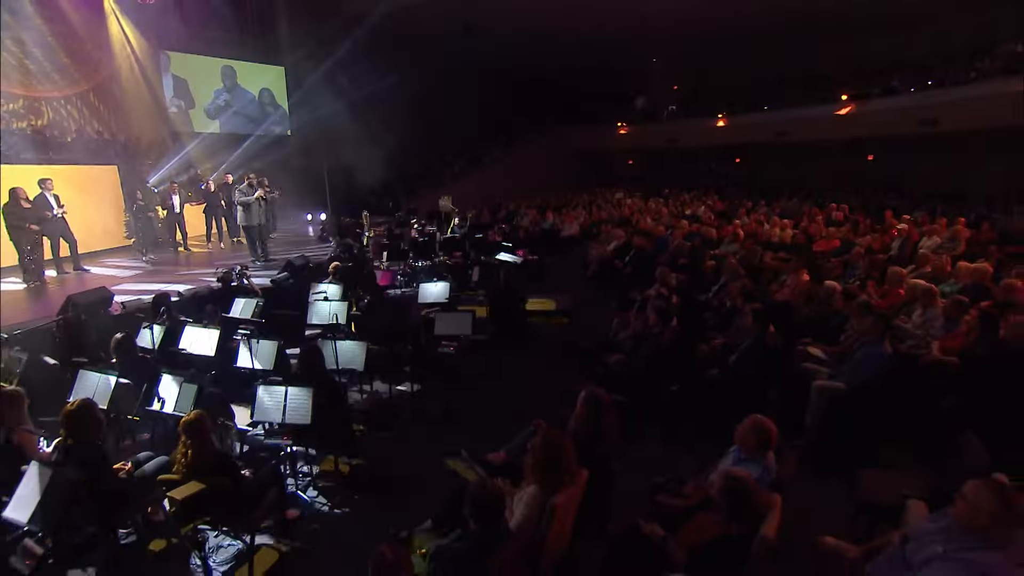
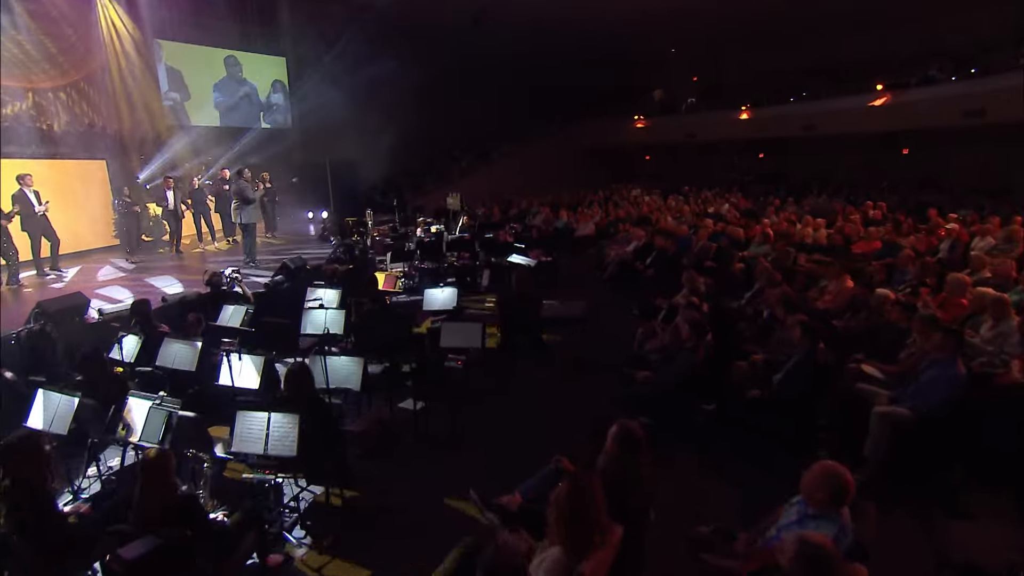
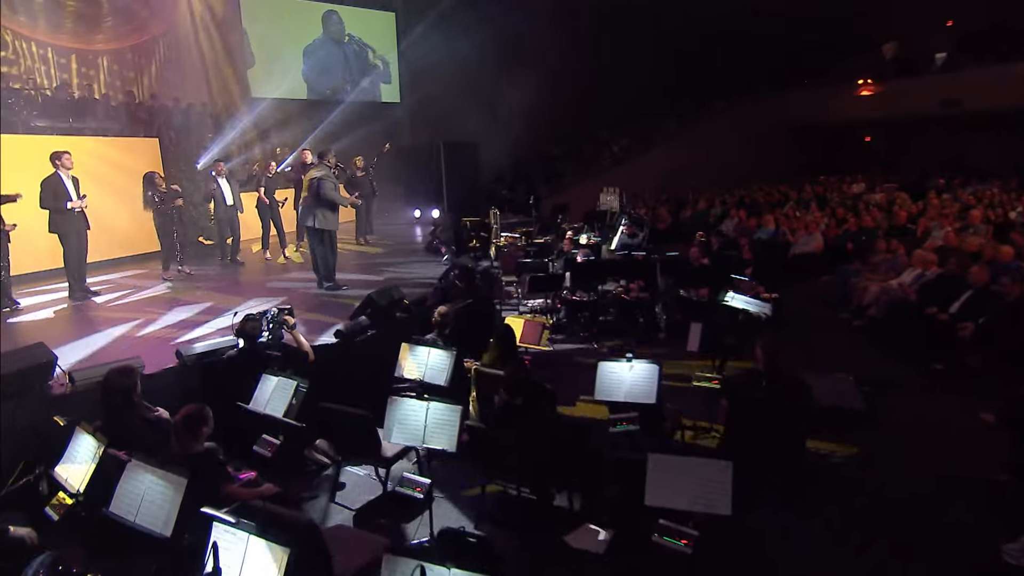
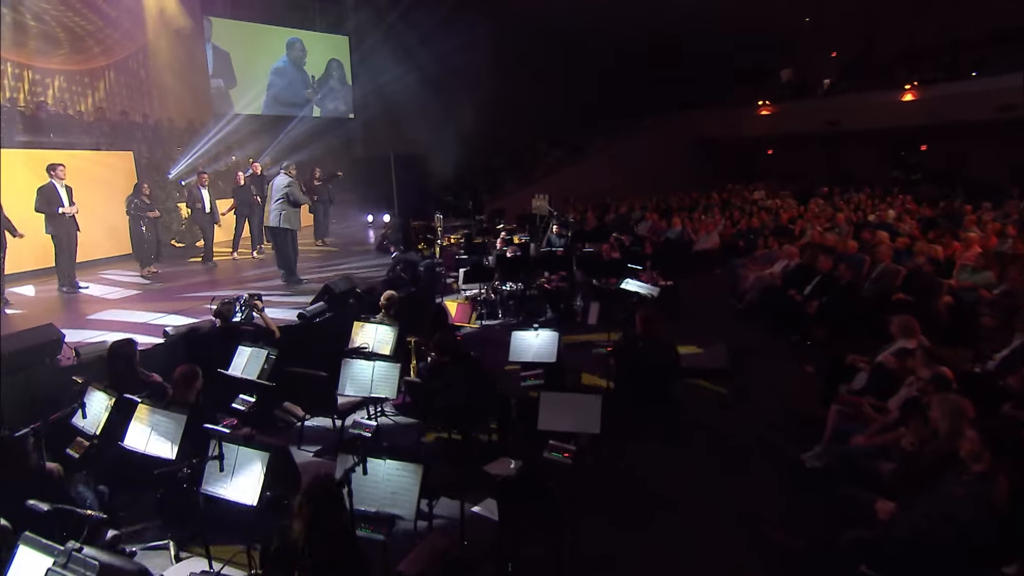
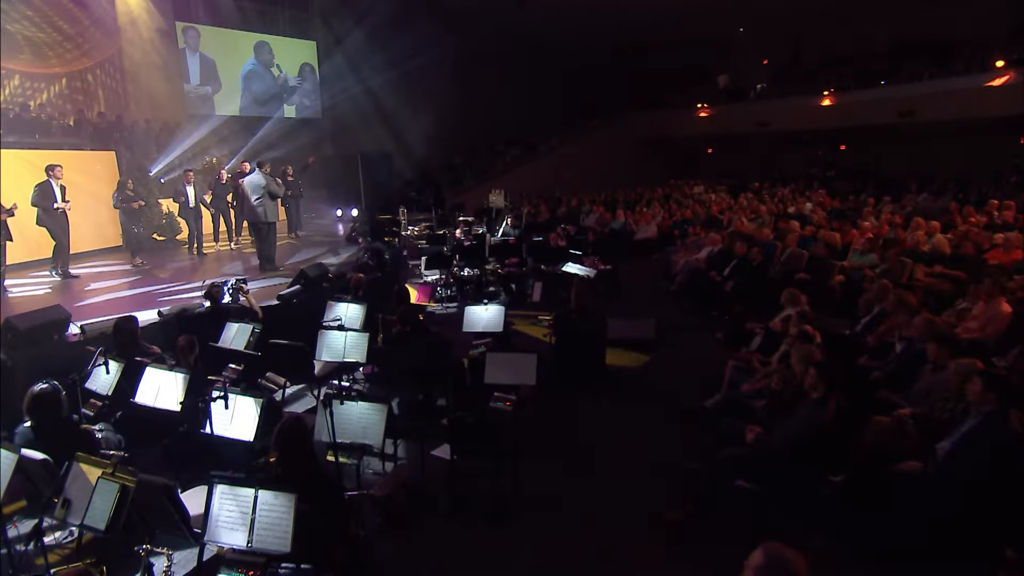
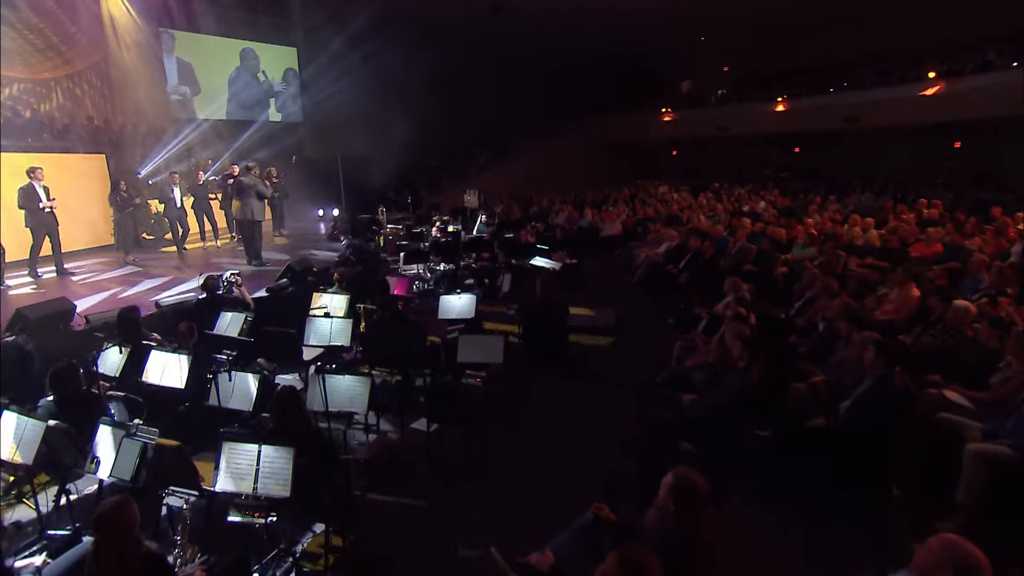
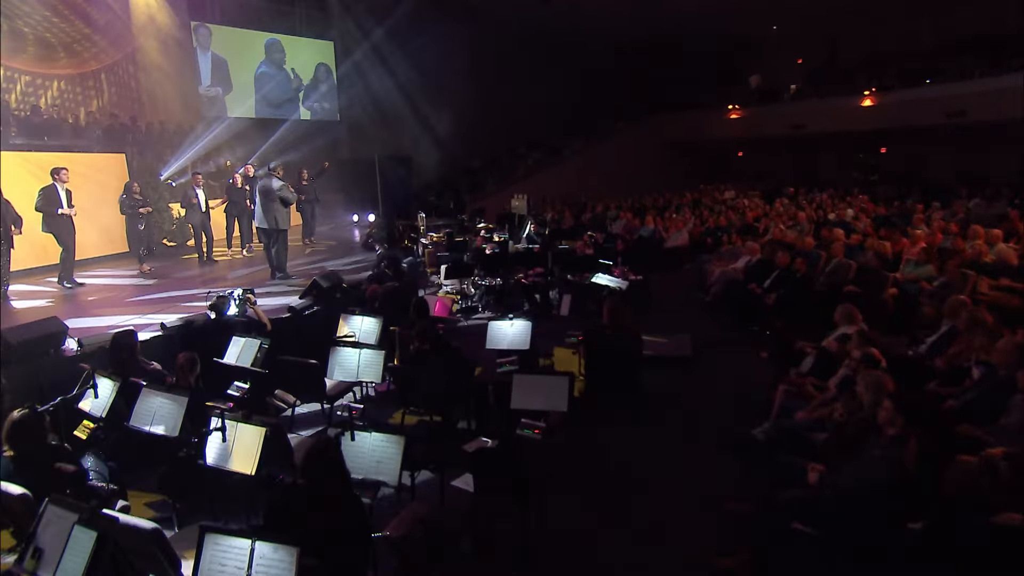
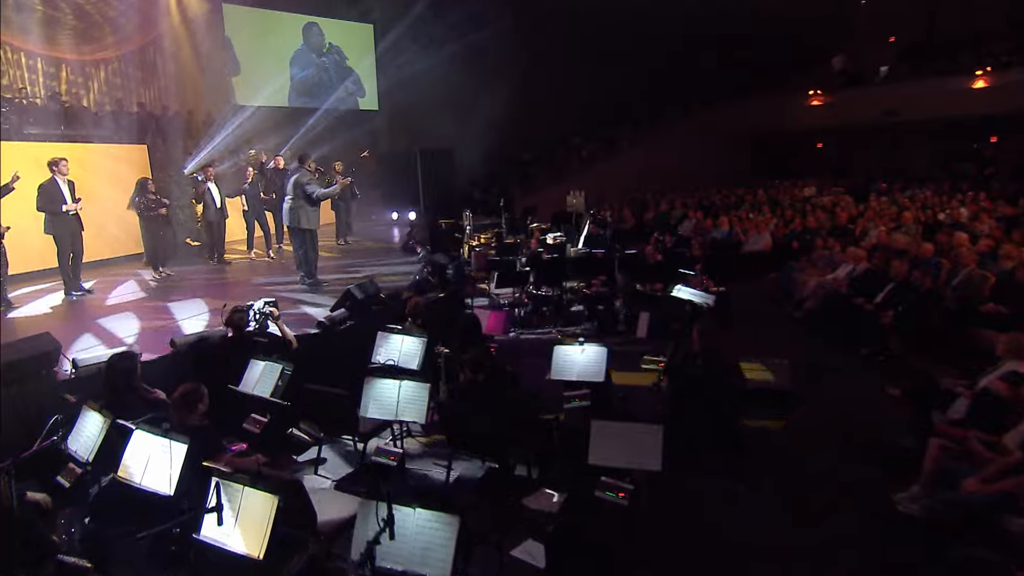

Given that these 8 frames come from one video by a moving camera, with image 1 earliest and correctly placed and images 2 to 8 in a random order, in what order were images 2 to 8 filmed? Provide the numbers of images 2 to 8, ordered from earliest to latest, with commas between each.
2, 6, 5, 7, 4, 8, 3
